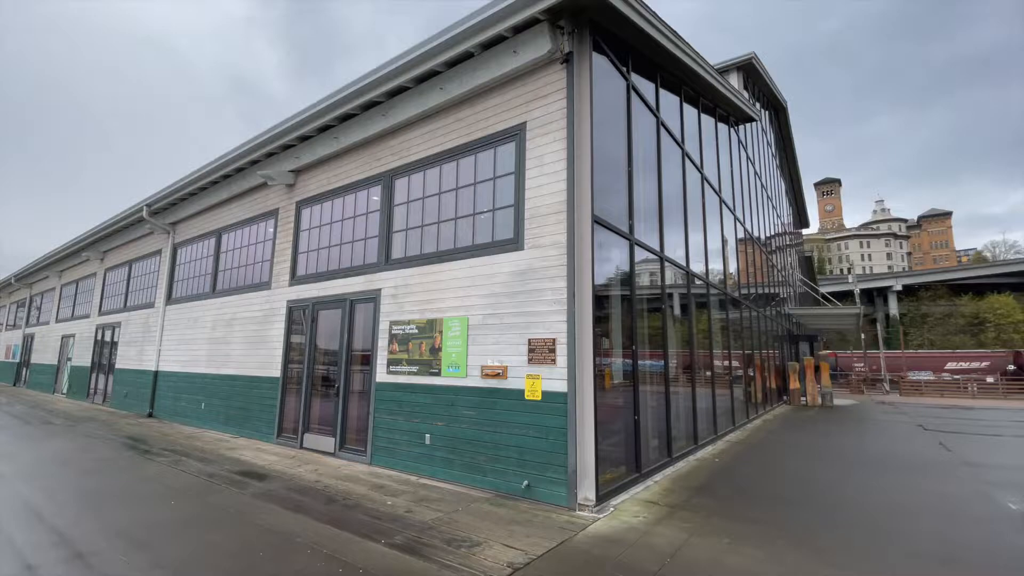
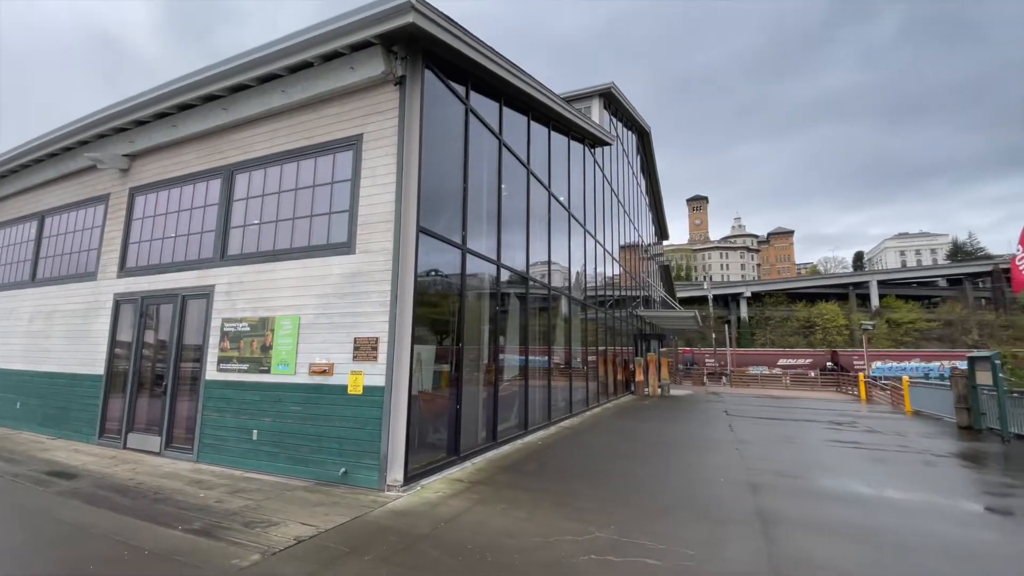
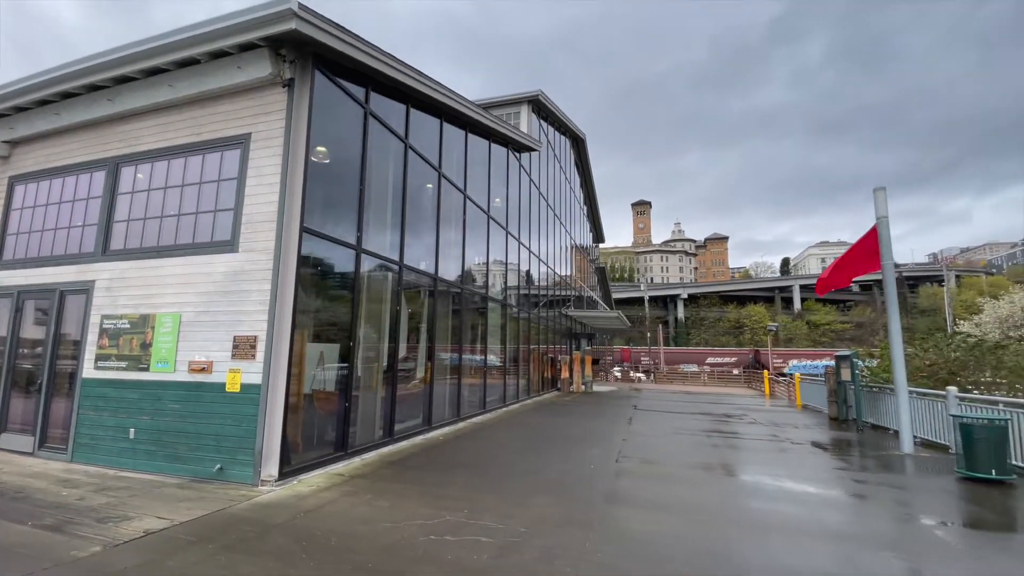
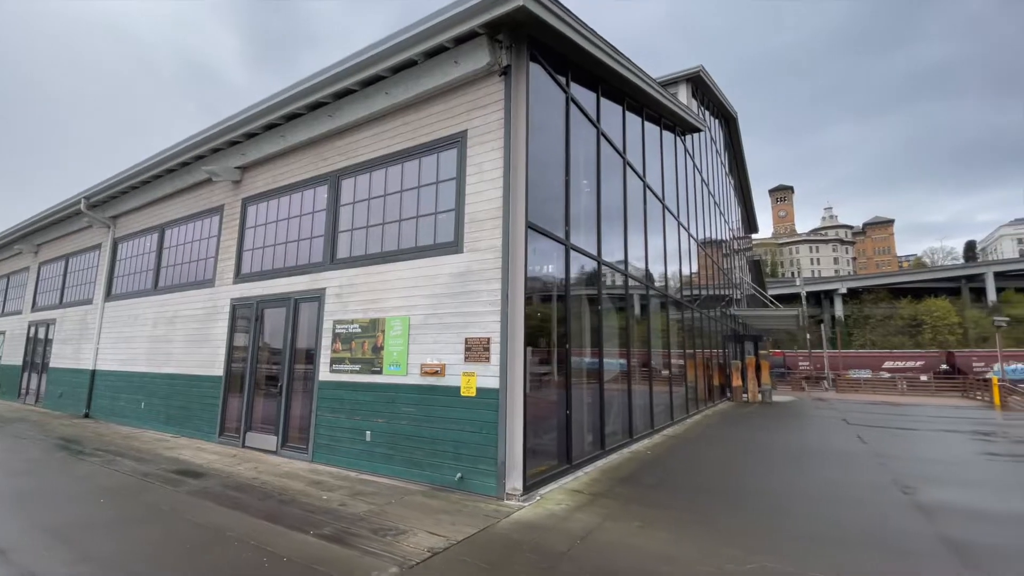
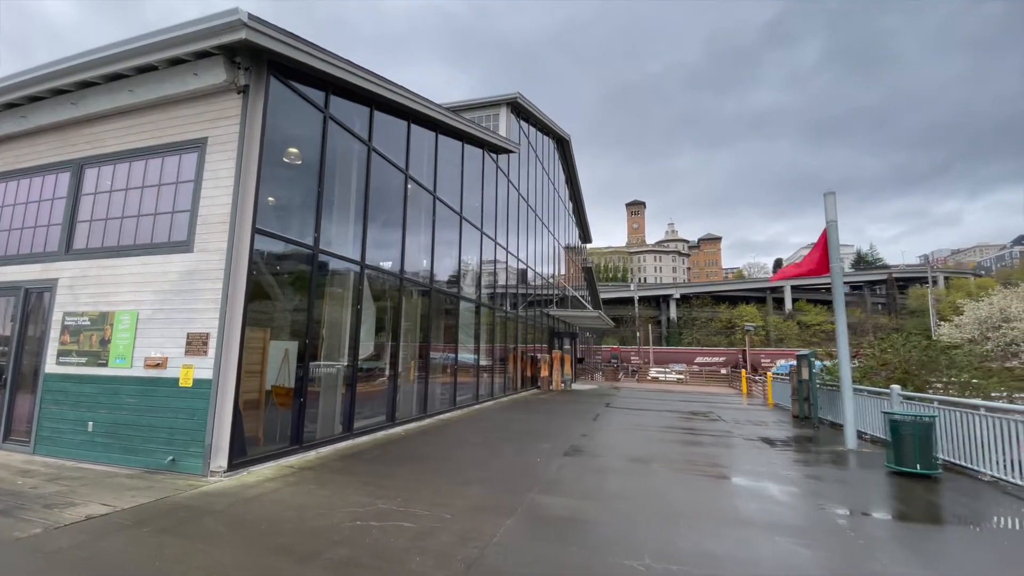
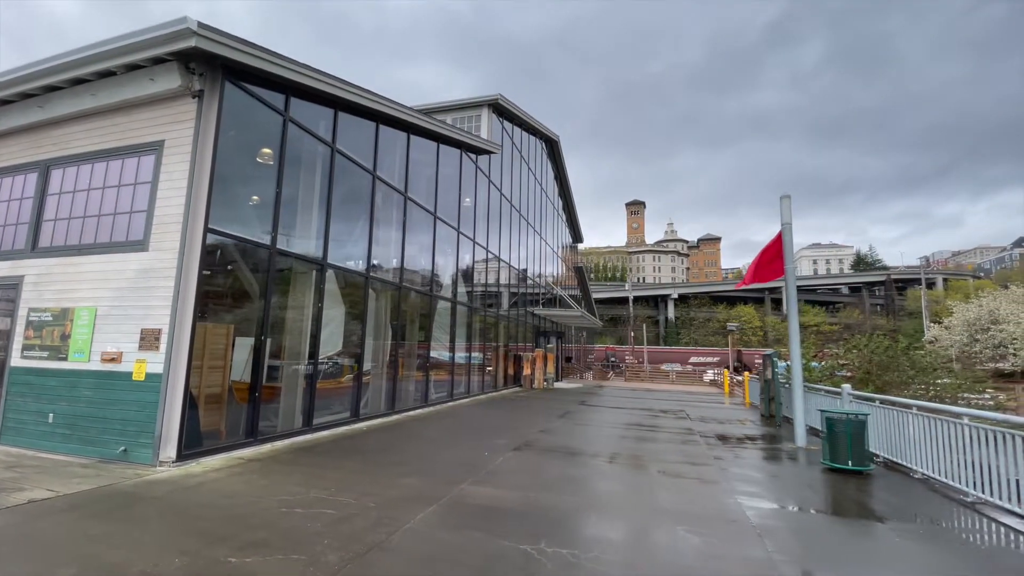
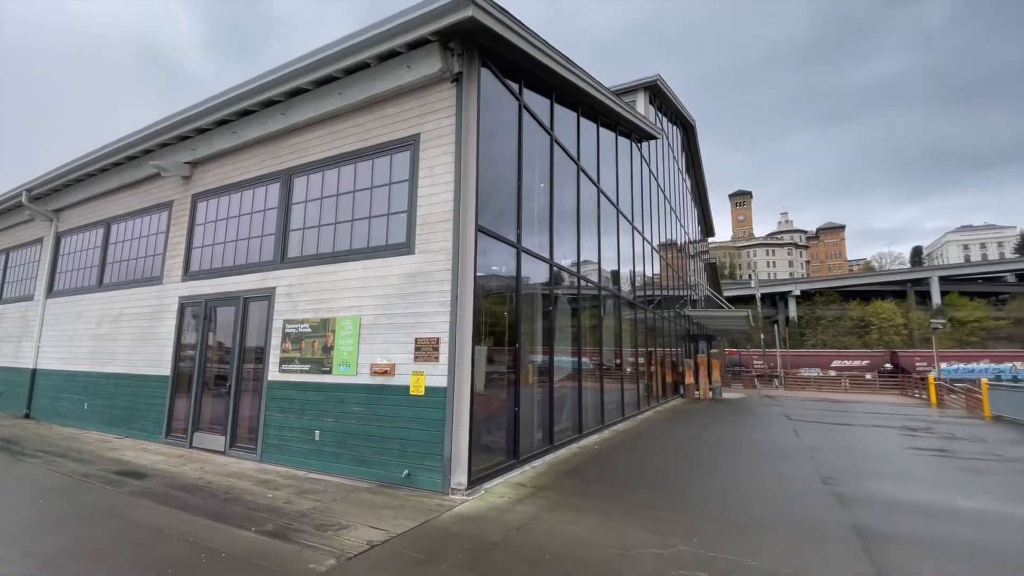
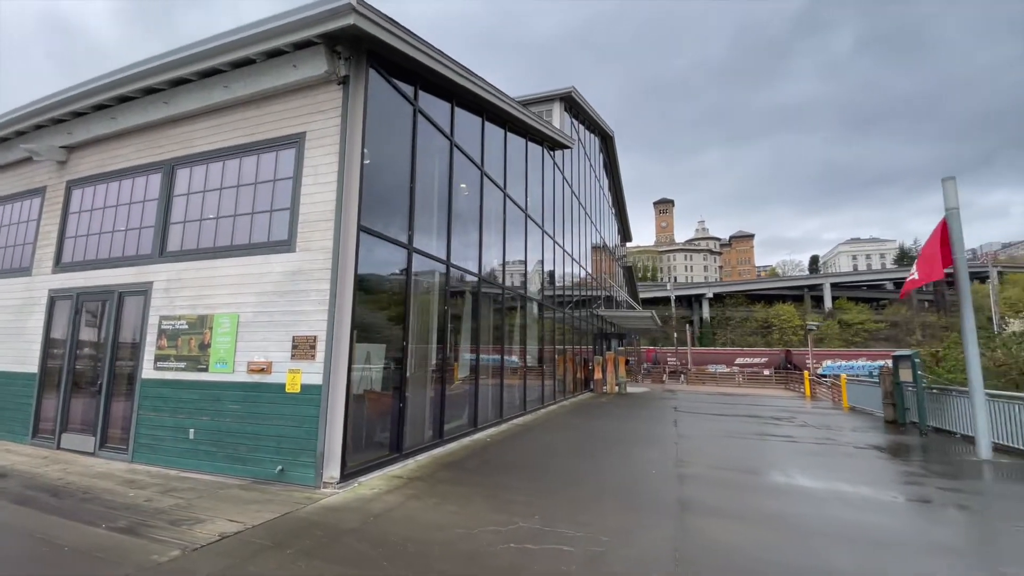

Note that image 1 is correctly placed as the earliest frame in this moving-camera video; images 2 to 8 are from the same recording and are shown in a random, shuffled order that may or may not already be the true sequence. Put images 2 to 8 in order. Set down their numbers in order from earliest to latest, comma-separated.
4, 7, 2, 8, 3, 5, 6
